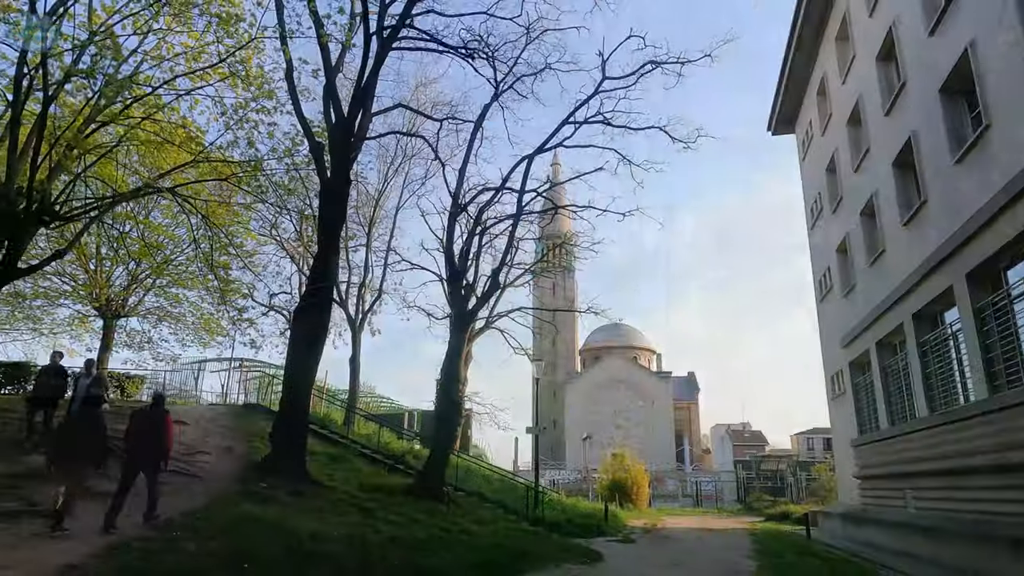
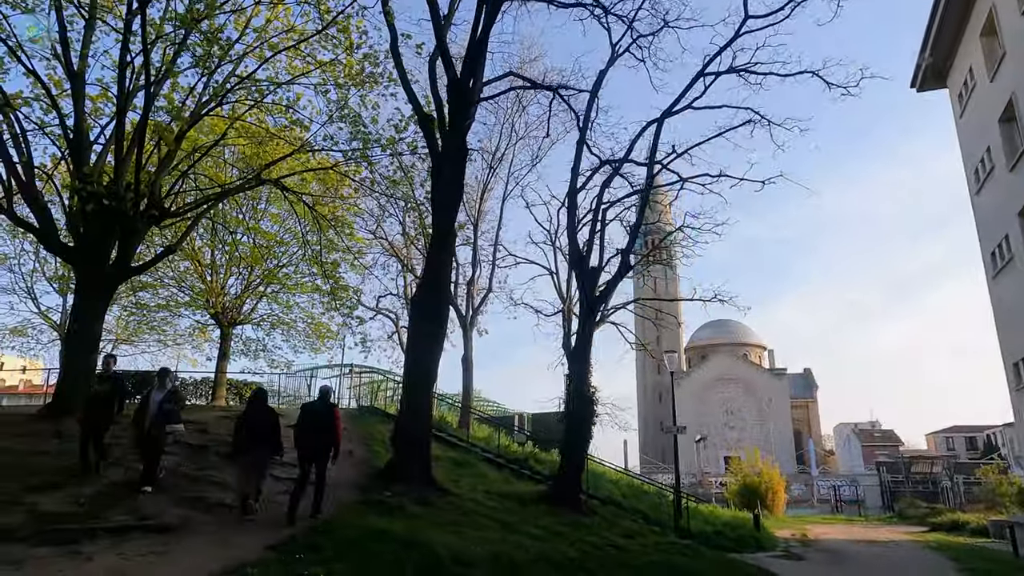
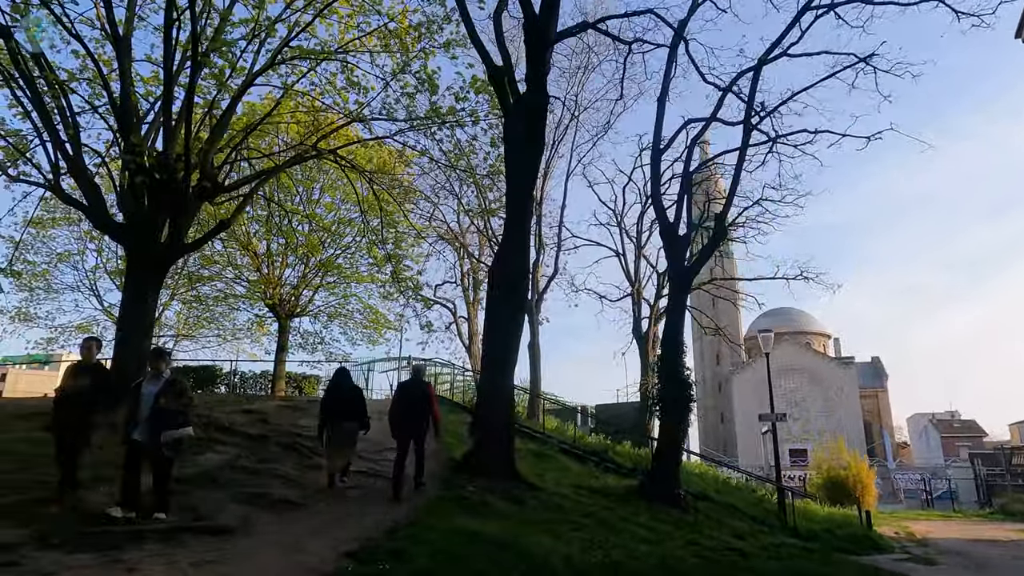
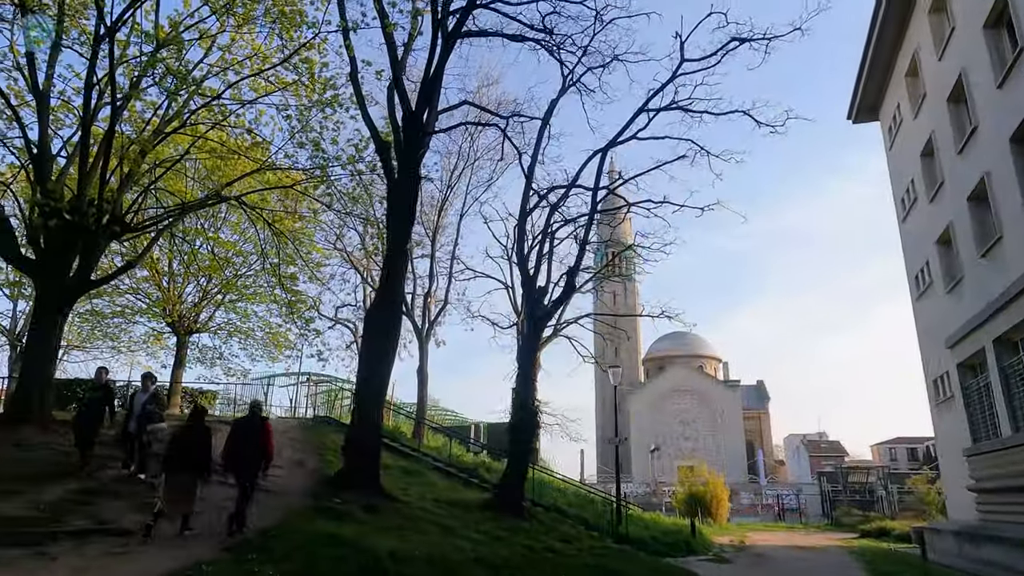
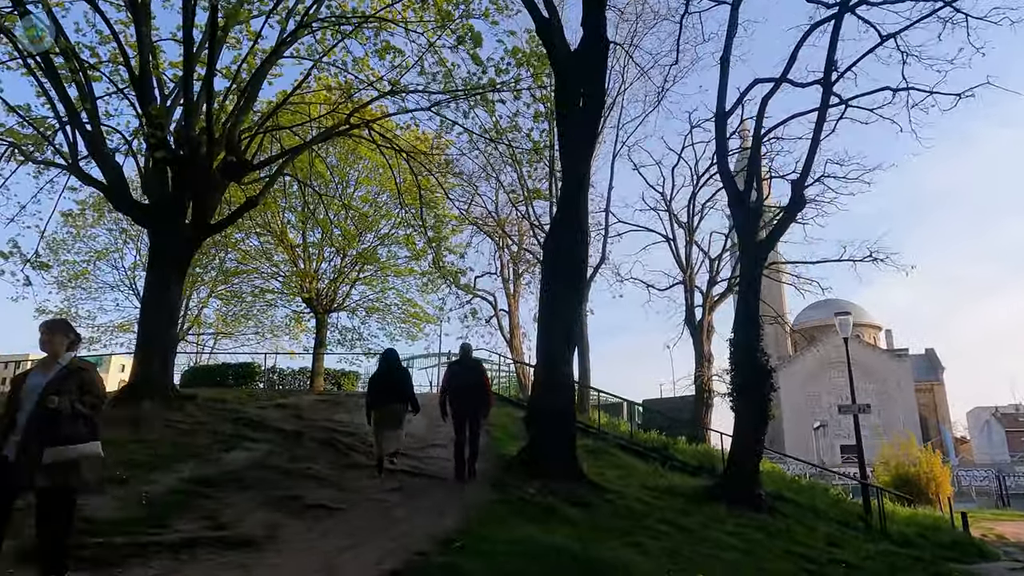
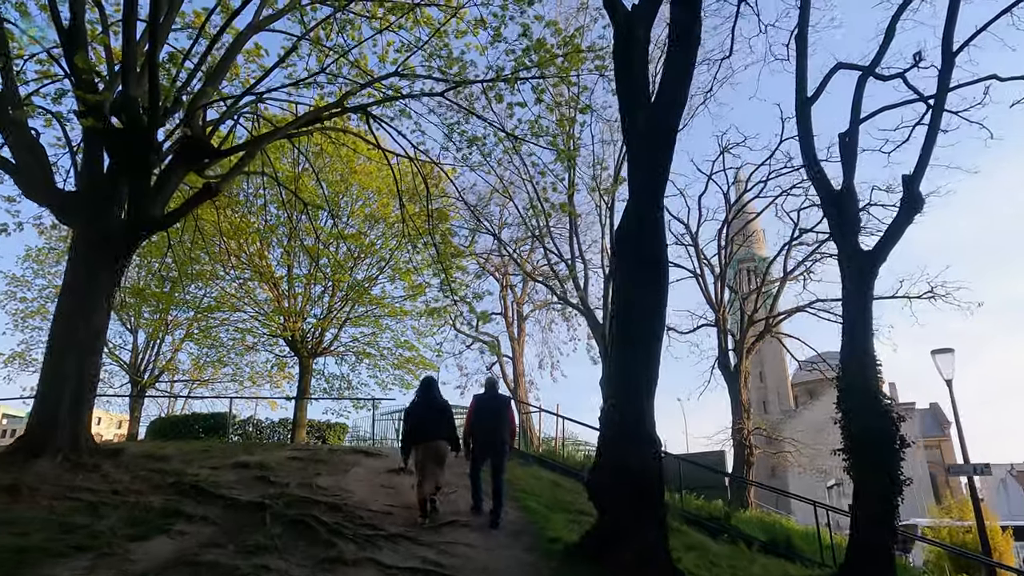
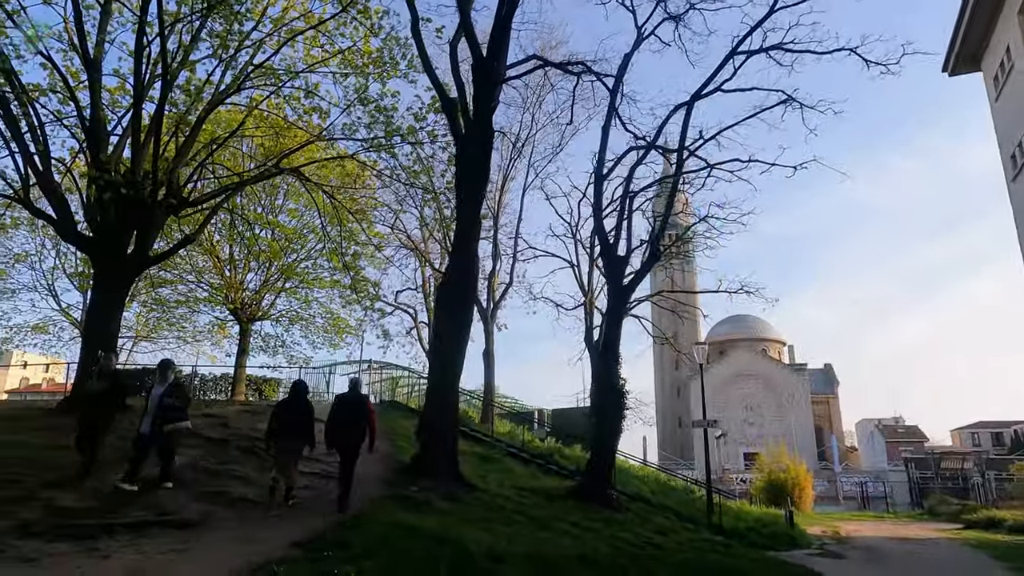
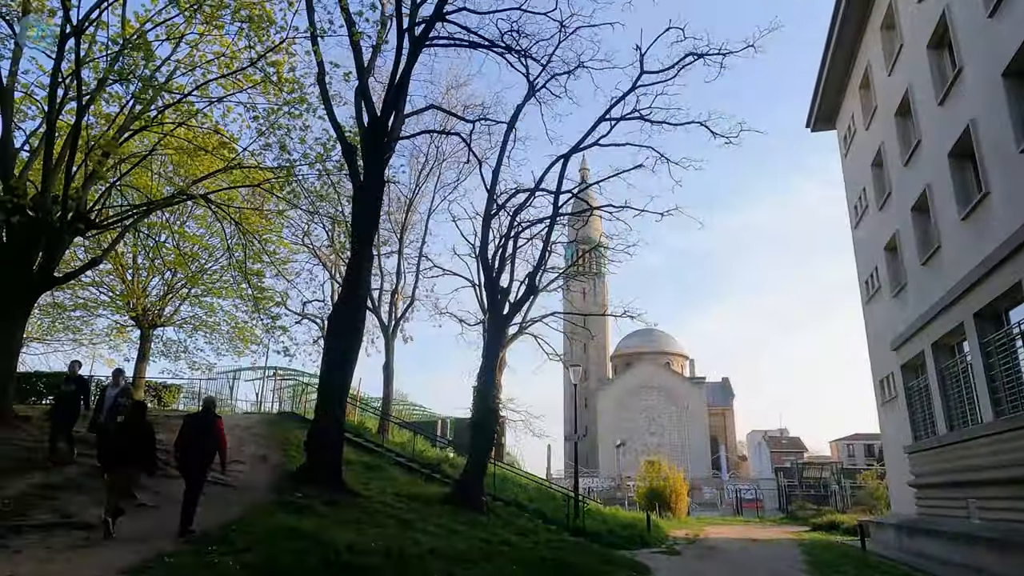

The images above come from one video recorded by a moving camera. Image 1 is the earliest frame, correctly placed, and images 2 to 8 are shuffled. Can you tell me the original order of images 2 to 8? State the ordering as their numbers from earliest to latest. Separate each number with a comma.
8, 4, 2, 7, 3, 5, 6
